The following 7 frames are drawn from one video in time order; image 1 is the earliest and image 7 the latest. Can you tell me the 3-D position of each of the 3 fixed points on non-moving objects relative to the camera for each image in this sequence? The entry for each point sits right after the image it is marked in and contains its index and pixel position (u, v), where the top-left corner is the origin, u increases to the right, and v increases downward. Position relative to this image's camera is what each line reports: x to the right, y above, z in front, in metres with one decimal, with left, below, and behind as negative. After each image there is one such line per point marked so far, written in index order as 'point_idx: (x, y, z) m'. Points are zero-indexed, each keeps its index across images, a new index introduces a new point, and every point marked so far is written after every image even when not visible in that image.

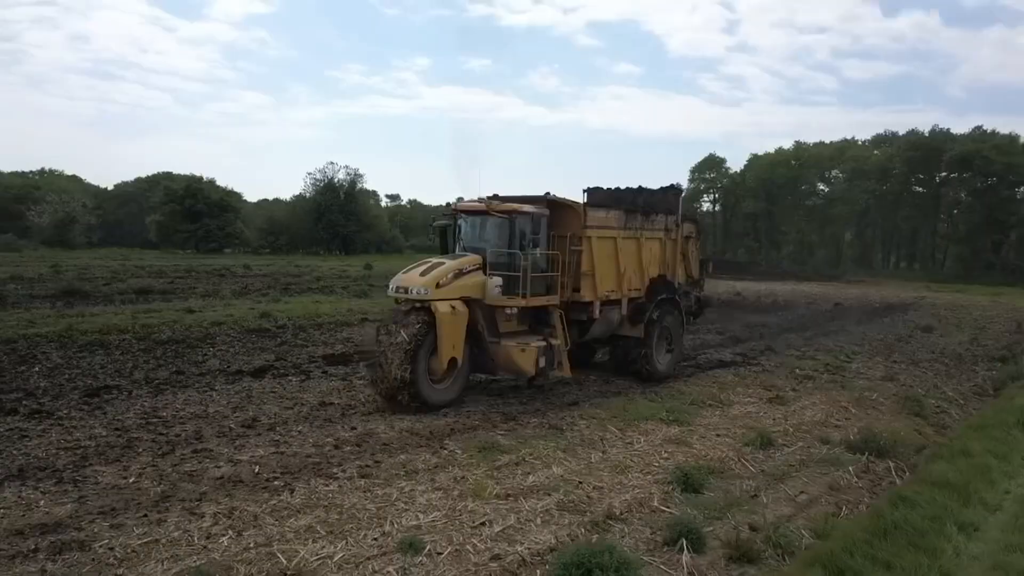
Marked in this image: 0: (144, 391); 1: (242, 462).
0: (-5.2, -1.4, +10.6) m
1: (-2.8, -1.8, +7.7) m
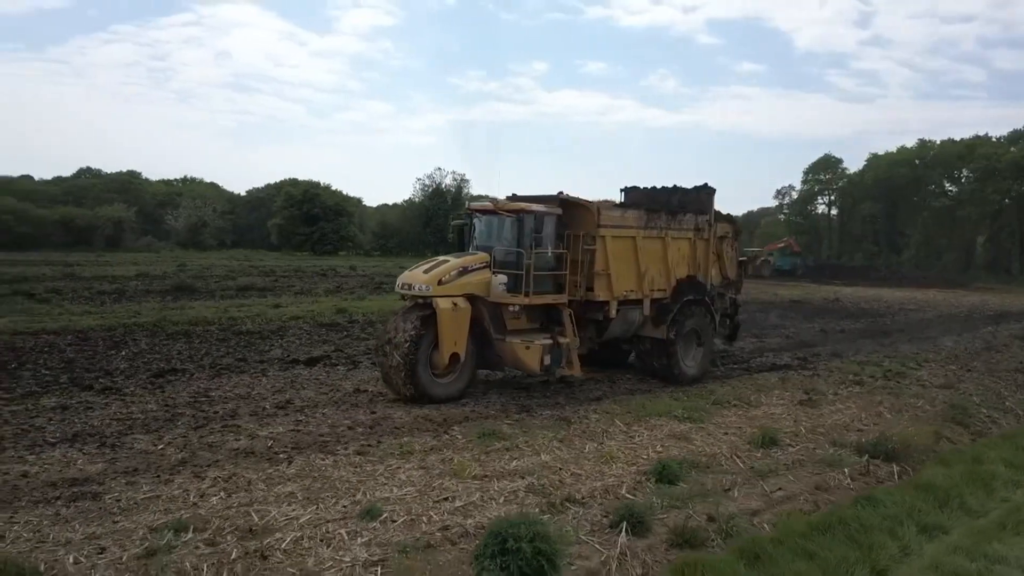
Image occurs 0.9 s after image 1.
0: (-4.8, -1.3, +11.8) m
1: (-2.9, -1.7, +8.6) m
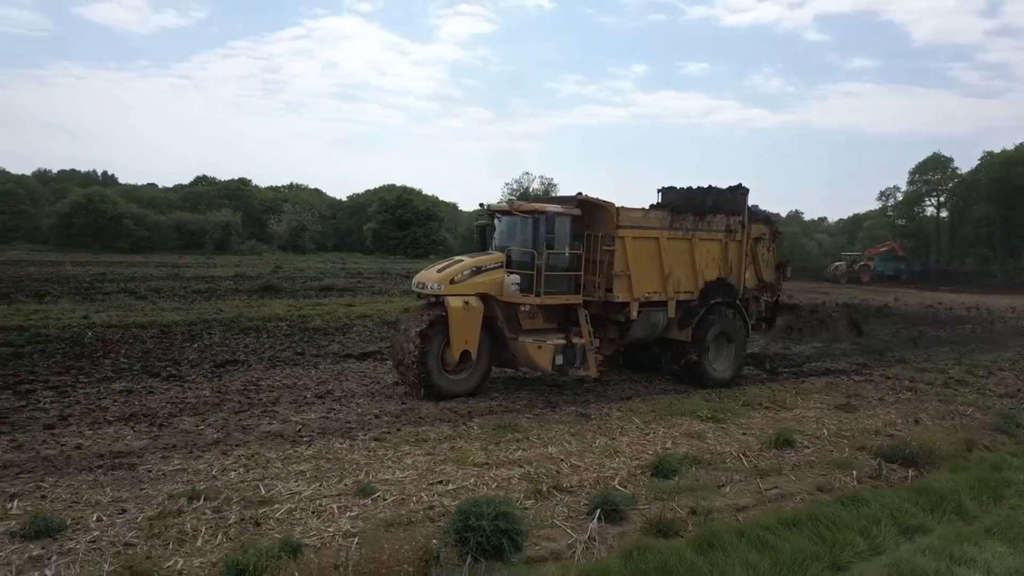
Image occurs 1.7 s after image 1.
0: (-4.2, -1.3, +12.7) m
1: (-2.7, -1.6, +9.3) m
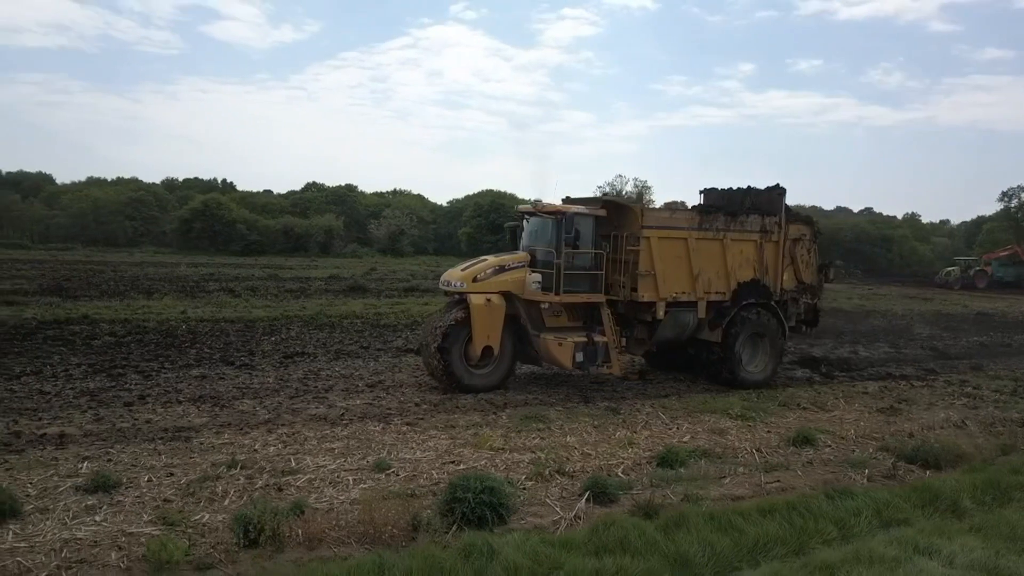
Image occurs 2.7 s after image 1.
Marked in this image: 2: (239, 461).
0: (-3.4, -1.3, +13.7) m
1: (-2.3, -1.6, +10.1) m
2: (-2.7, -1.7, +7.5) m
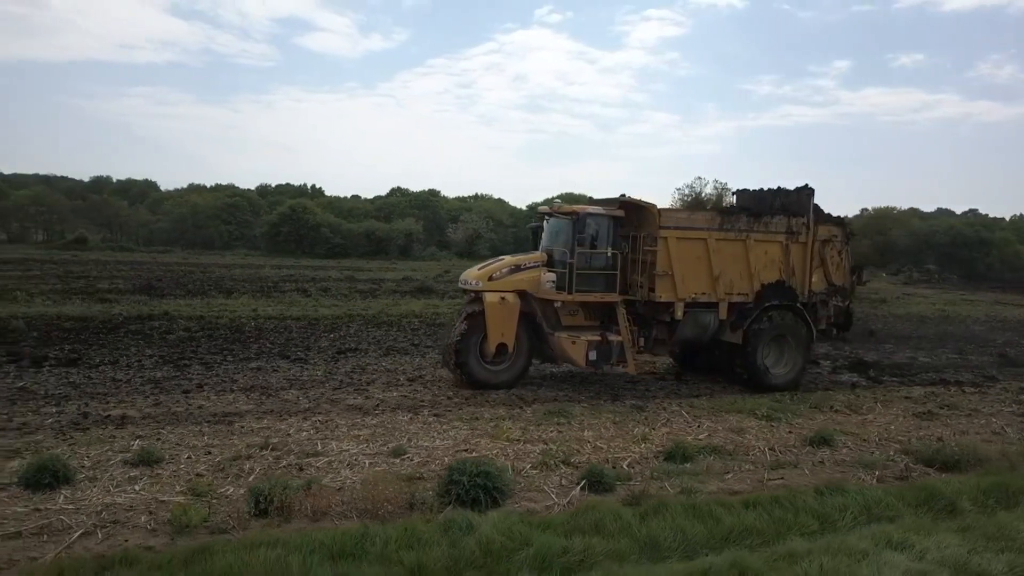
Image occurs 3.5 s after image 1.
0: (-2.6, -1.2, +14.4) m
1: (-2.0, -1.6, +10.7) m
2: (-2.6, -1.7, +8.2) m
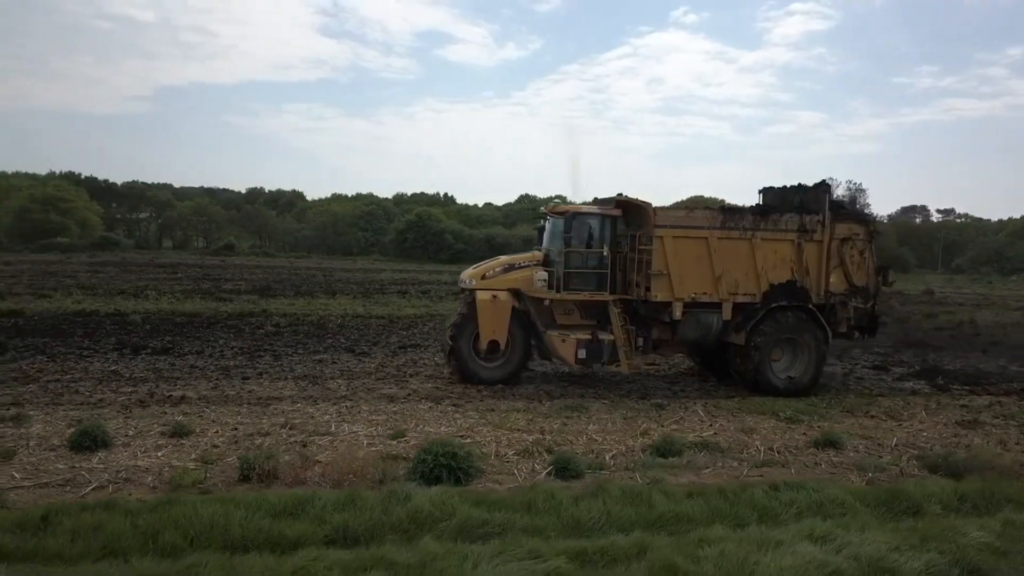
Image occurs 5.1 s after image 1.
0: (-1.6, -1.2, +15.2) m
1: (-1.6, -1.5, +11.5) m
2: (-2.6, -1.6, +9.1) m
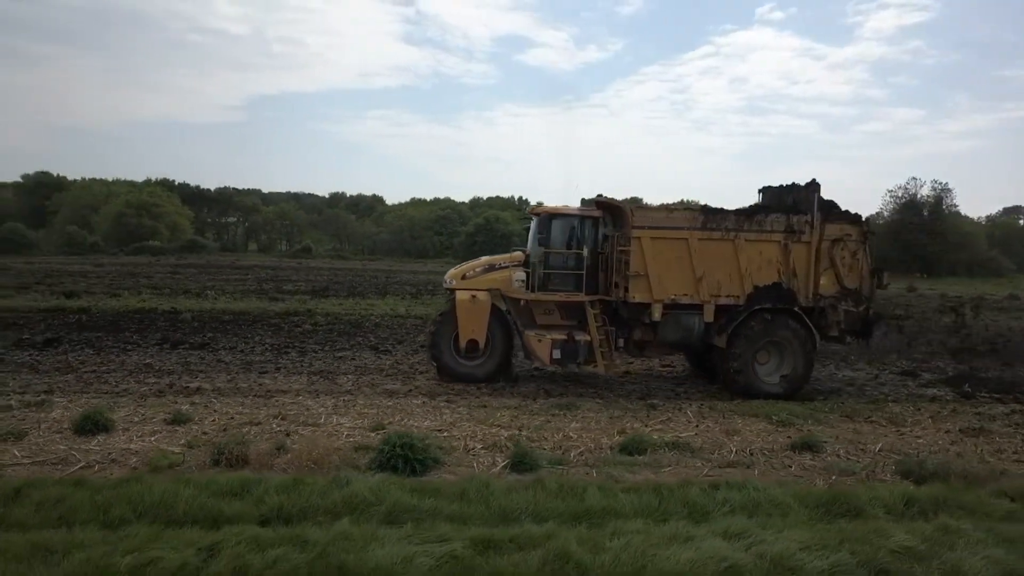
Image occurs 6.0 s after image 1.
0: (-1.2, -1.2, +15.6) m
1: (-1.6, -1.5, +11.8) m
2: (-2.9, -1.6, +9.6) m
